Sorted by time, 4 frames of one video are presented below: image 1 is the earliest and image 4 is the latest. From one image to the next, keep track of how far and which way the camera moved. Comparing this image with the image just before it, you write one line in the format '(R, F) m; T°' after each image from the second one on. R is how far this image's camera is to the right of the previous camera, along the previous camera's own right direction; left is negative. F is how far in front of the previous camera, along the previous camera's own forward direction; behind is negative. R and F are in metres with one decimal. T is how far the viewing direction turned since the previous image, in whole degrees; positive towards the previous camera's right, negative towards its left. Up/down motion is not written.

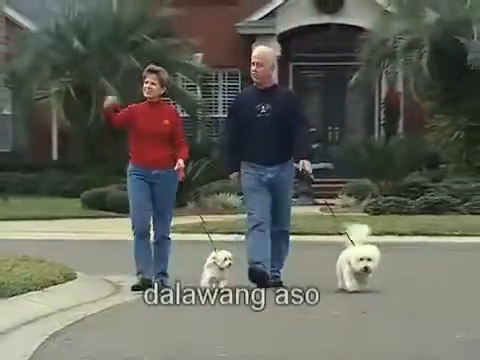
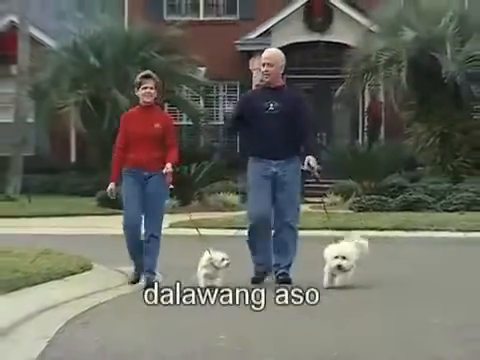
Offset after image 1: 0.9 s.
(0.0, -2.6) m; 0°
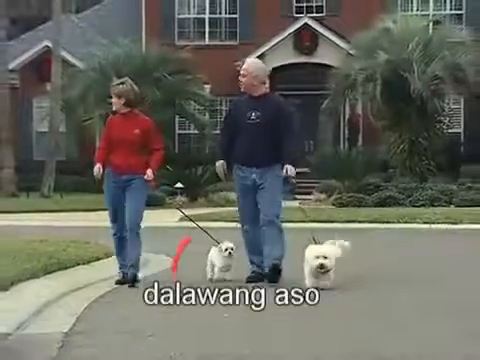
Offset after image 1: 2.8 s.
(0.0, -4.3) m; 0°
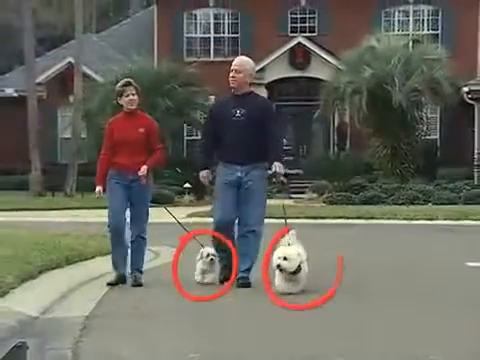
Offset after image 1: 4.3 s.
(+0.2, -3.6) m; 0°
